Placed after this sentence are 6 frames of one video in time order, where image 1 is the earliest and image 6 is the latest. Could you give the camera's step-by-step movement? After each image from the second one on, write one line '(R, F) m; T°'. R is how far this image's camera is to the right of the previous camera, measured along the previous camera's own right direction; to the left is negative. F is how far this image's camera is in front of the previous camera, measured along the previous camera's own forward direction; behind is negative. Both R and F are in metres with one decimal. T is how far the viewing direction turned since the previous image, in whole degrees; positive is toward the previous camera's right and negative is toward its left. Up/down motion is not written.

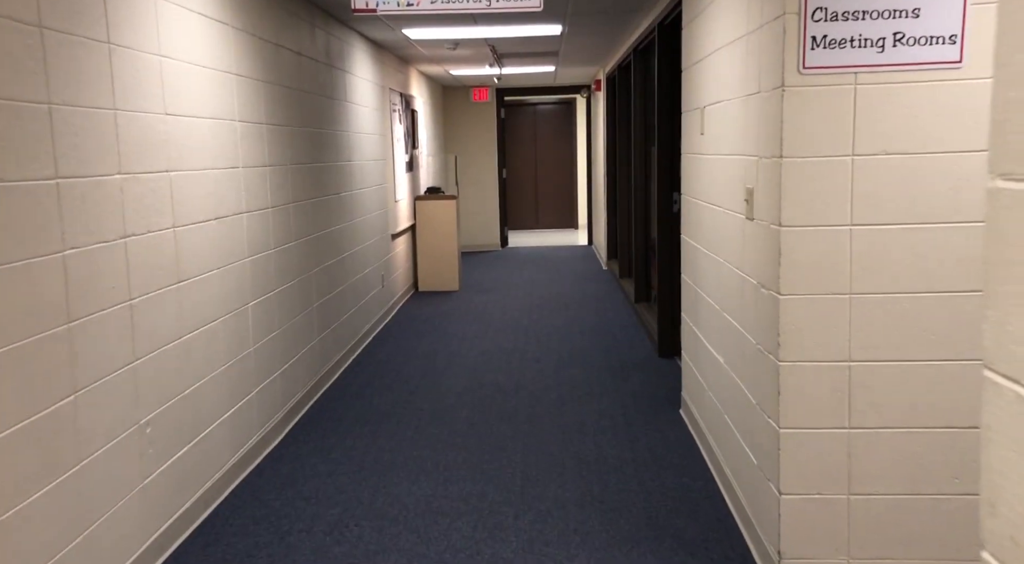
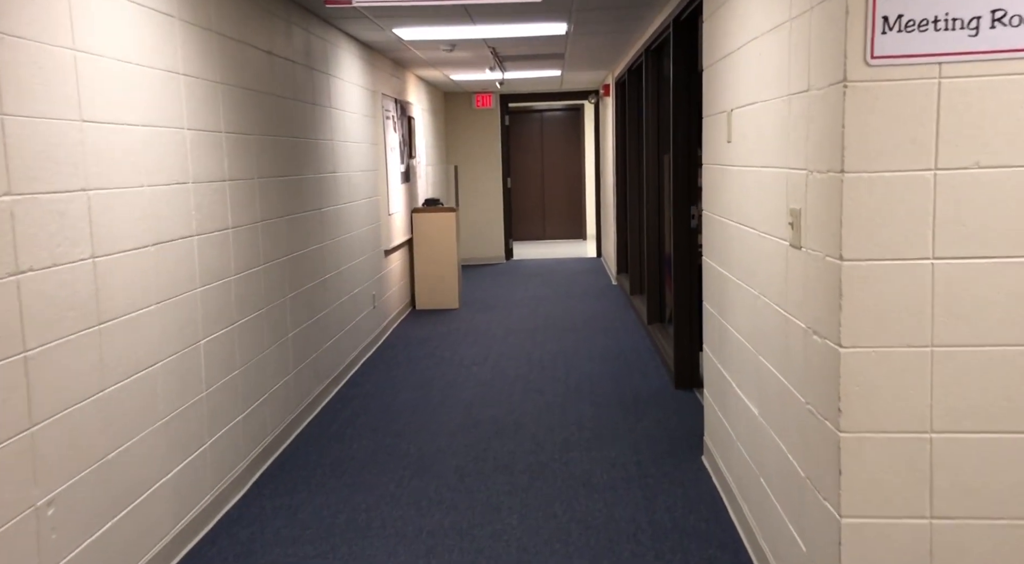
(+0.1, +0.5) m; -1°
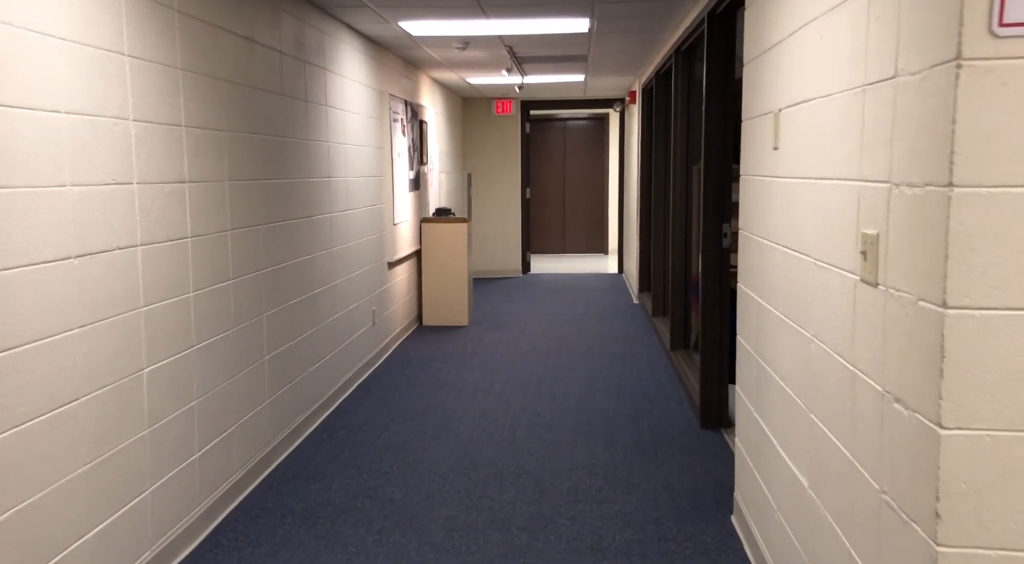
(+0.1, +0.5) m; -2°
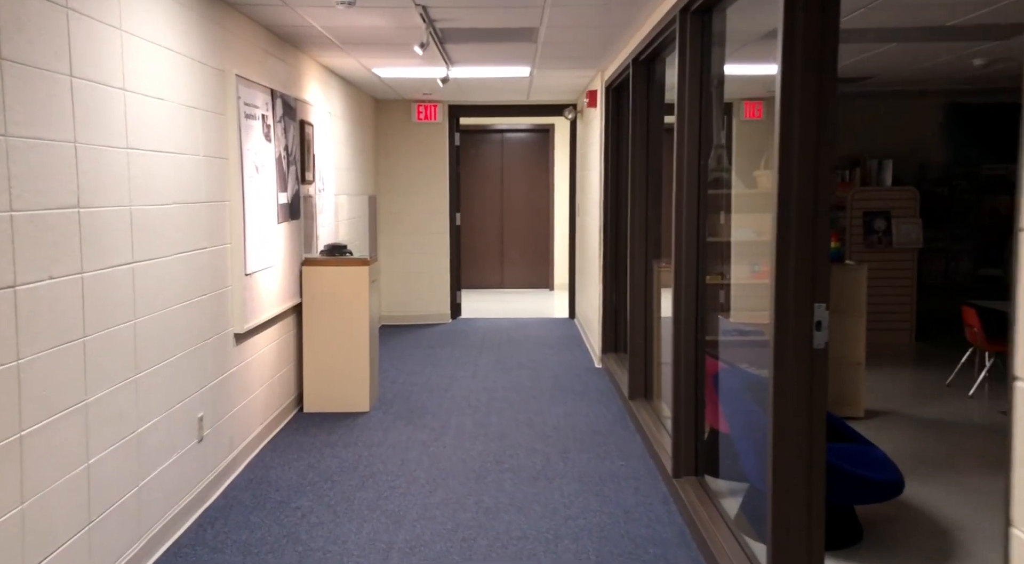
(+0.1, +2.0) m; +5°
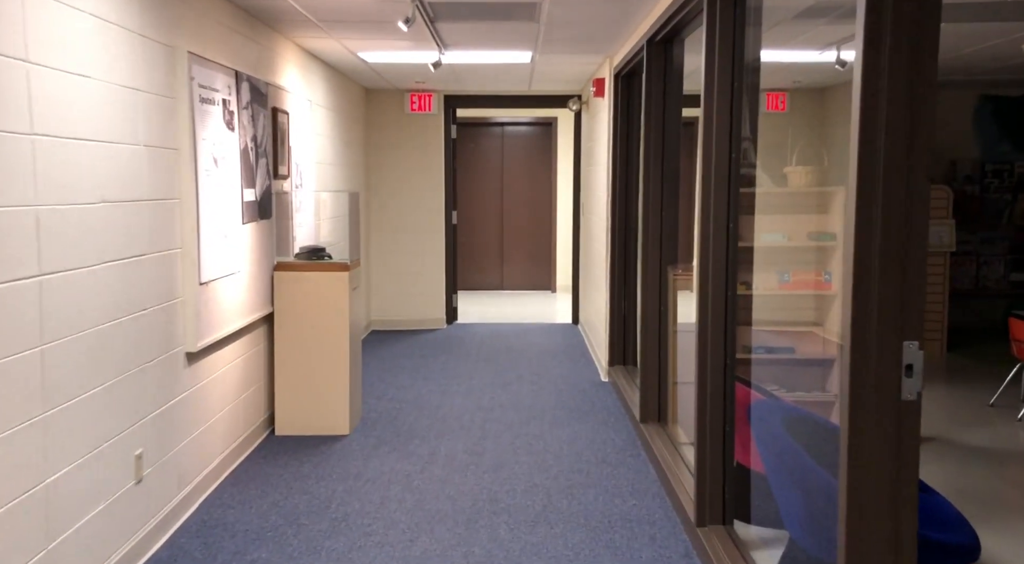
(0.0, +0.5) m; 0°
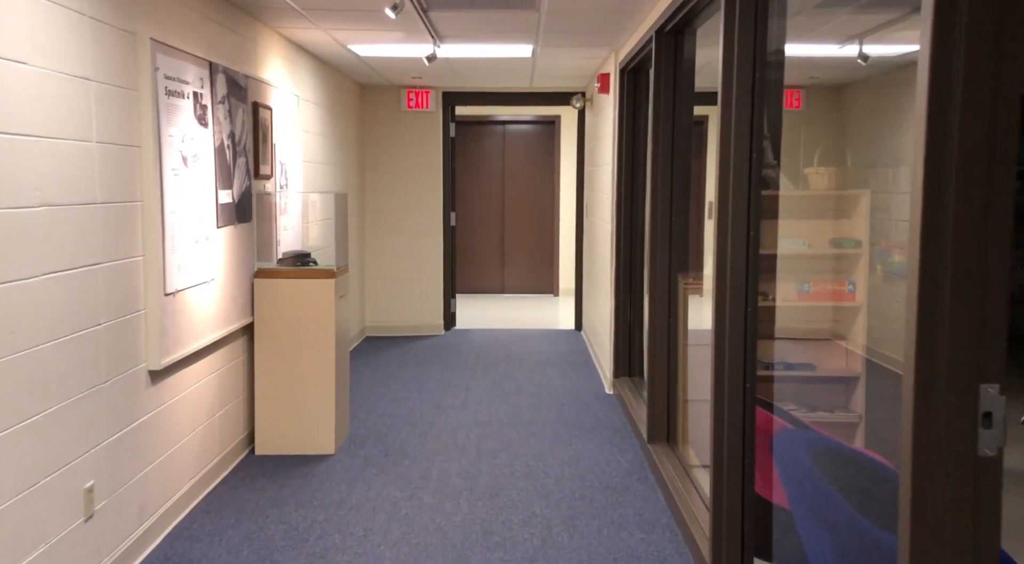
(0.0, +0.3) m; 0°
